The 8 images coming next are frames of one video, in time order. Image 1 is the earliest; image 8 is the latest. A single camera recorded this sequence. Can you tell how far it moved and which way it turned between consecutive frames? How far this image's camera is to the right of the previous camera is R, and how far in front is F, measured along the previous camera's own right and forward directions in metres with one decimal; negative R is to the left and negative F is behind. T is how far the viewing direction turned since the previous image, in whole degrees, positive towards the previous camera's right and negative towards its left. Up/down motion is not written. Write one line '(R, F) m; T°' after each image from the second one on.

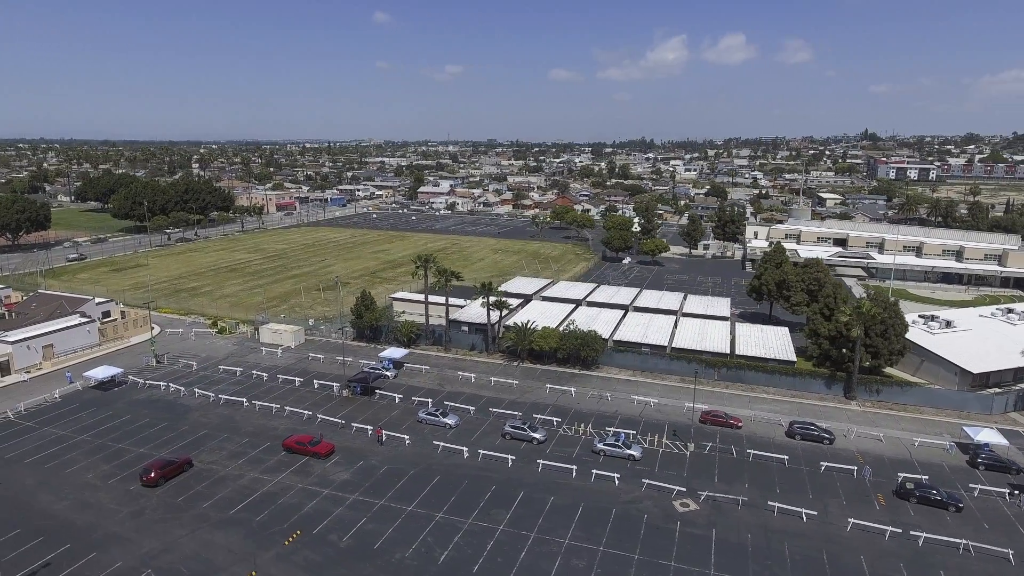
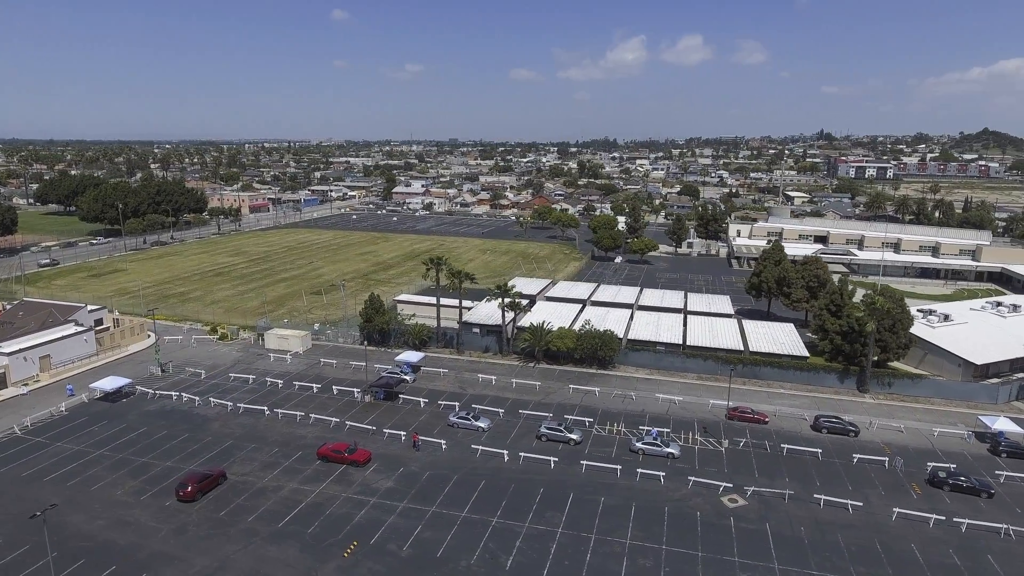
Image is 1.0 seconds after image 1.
(-4.1, +0.2) m; +4°
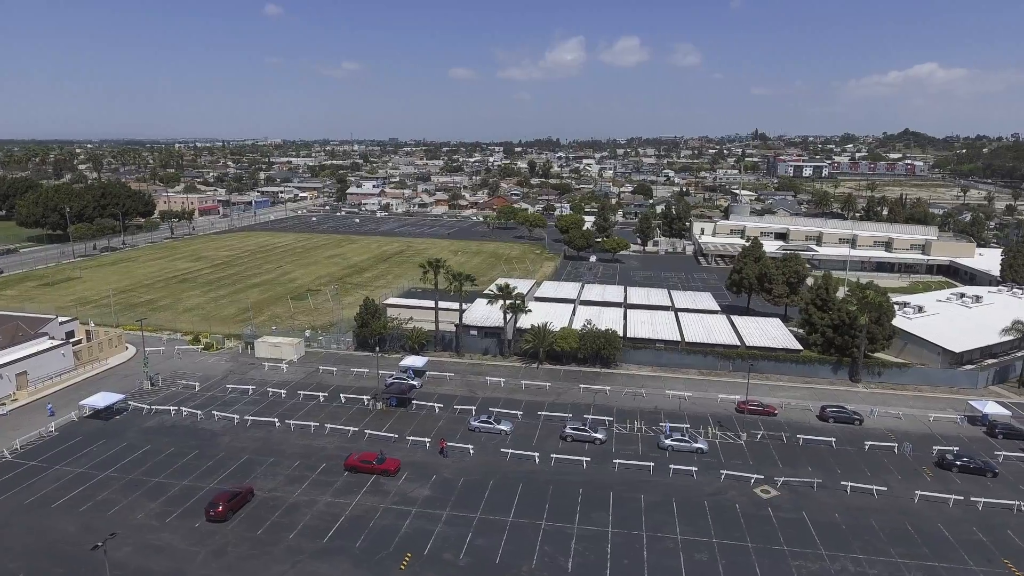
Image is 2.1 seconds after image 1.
(-4.6, +0.3) m; +5°
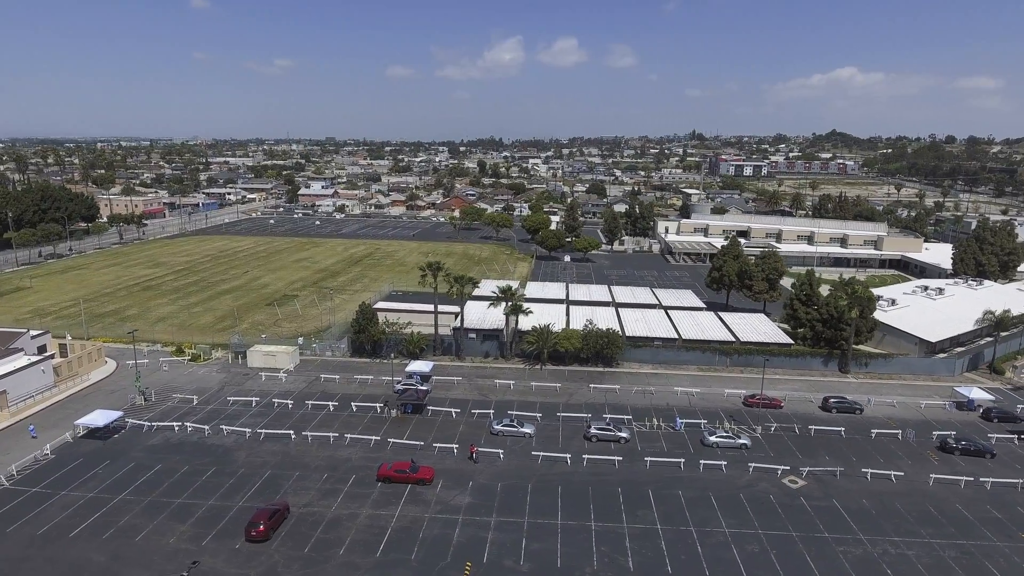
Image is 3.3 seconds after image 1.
(-4.8, +0.3) m; +6°
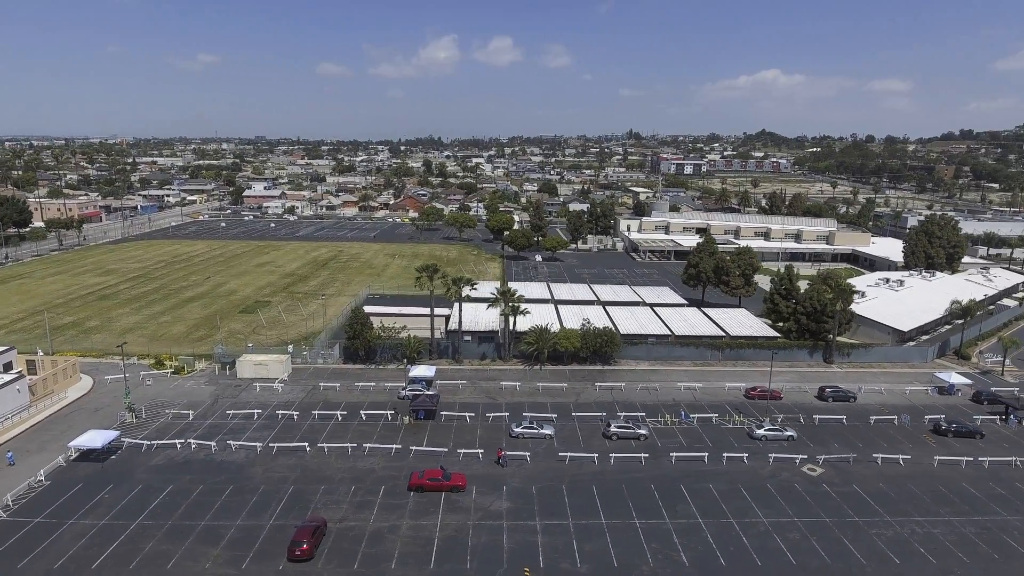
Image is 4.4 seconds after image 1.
(-4.7, +0.4) m; +6°
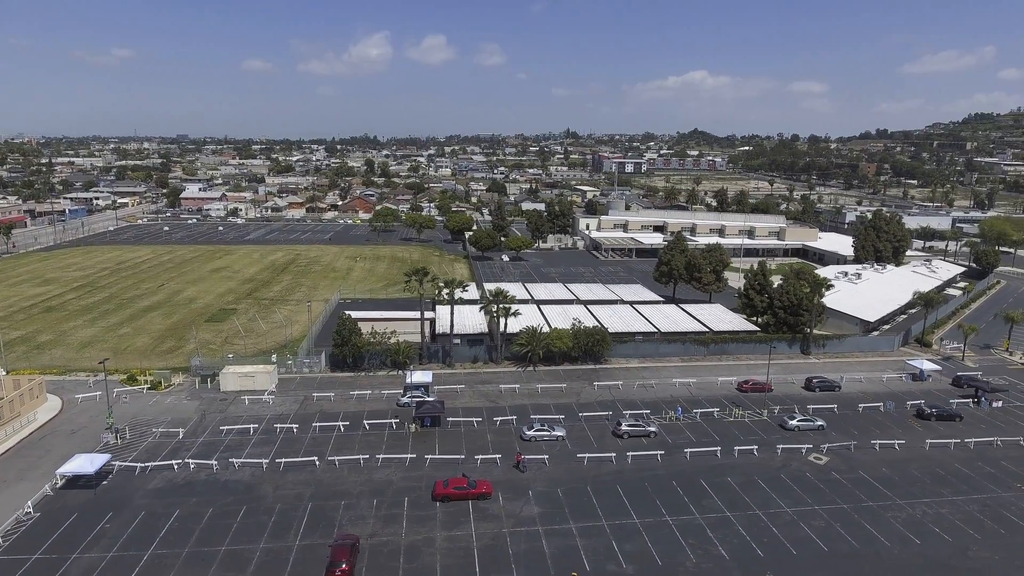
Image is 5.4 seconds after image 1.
(-4.2, +0.6) m; +6°
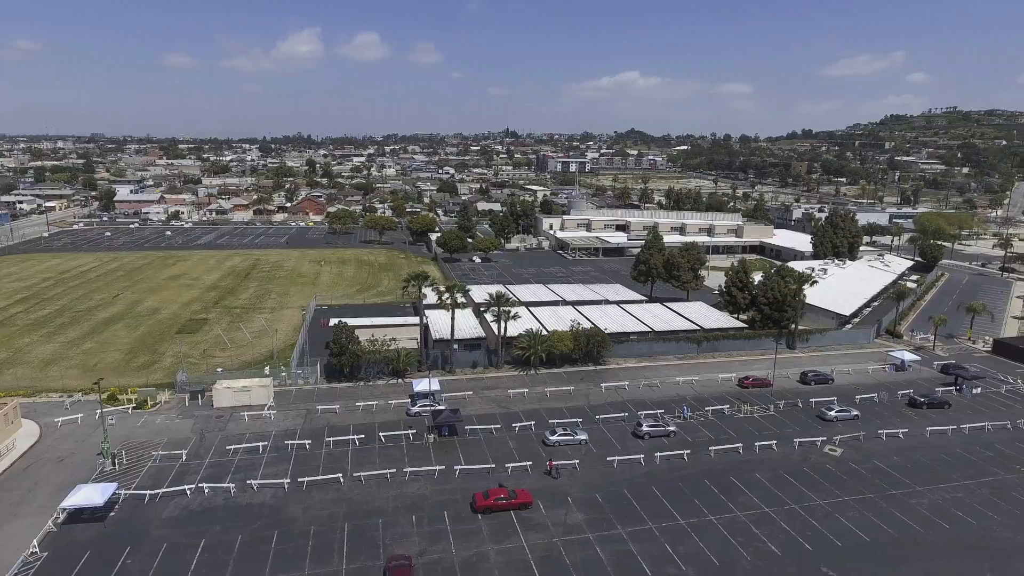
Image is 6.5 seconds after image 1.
(-4.8, +0.9) m; +6°
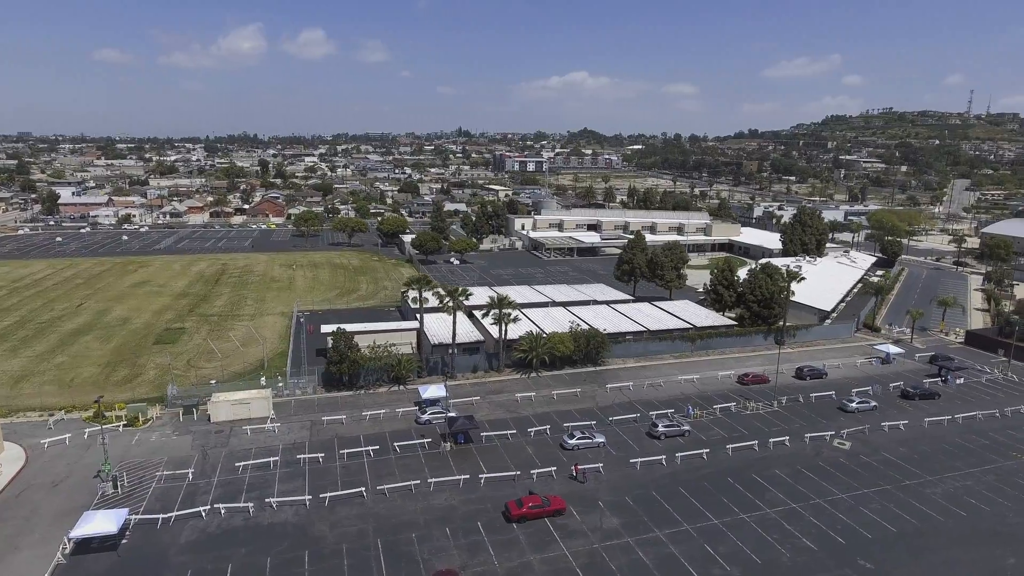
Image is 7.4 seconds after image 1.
(-3.7, +0.7) m; +5°
